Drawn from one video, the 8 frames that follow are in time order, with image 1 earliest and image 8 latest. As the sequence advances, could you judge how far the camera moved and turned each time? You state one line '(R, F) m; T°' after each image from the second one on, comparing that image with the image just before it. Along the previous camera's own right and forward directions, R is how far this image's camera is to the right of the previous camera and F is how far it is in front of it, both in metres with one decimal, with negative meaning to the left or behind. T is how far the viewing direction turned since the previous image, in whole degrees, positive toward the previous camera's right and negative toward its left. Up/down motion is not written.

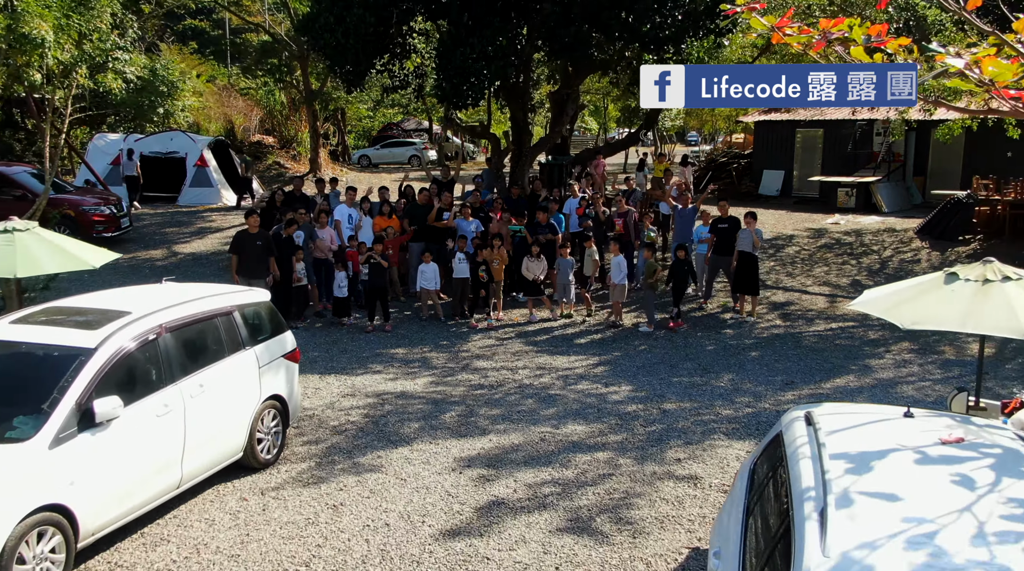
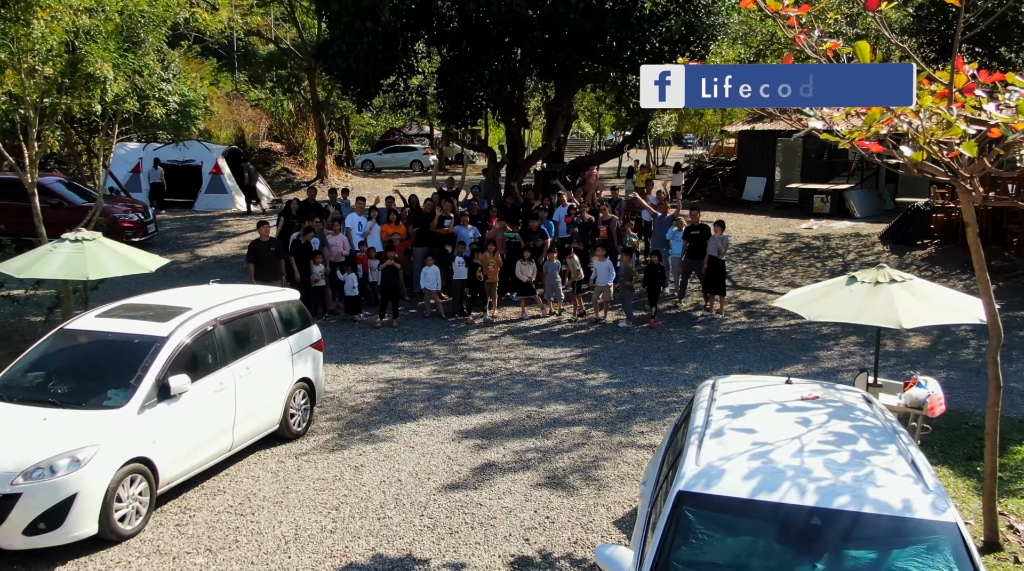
(+0.1, -1.5) m; 0°
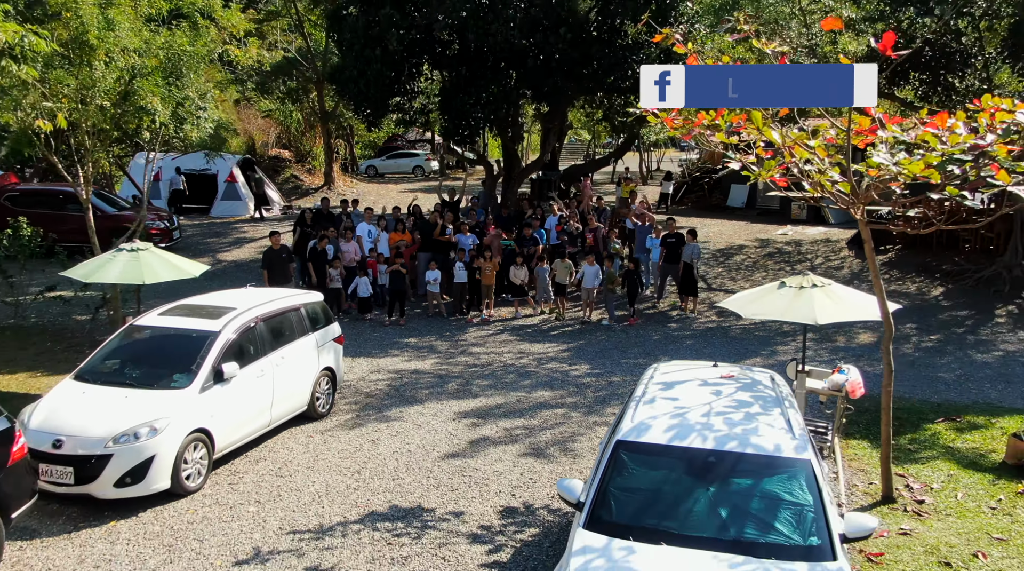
(+0.1, -1.6) m; 0°
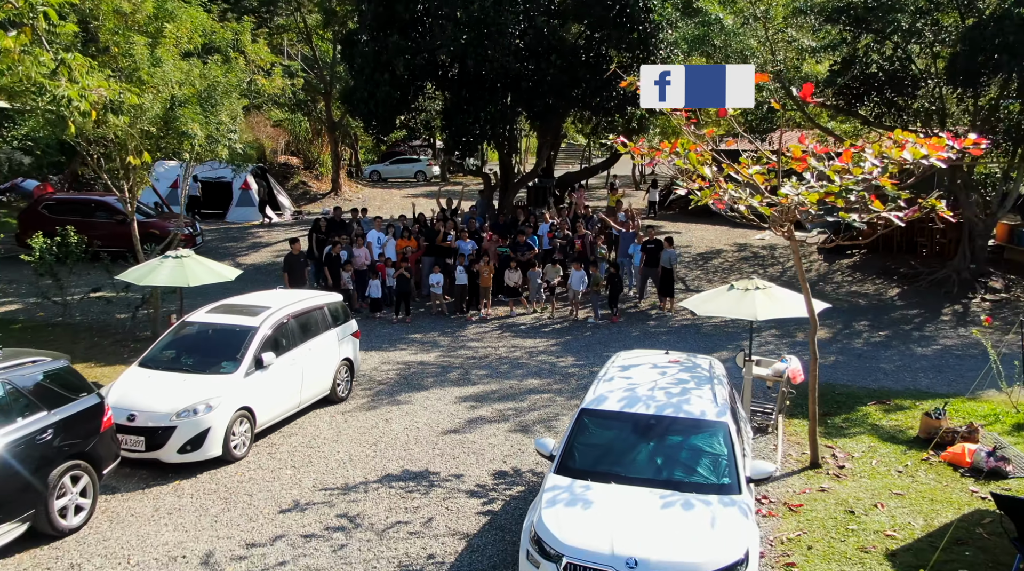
(+0.1, -1.7) m; 0°
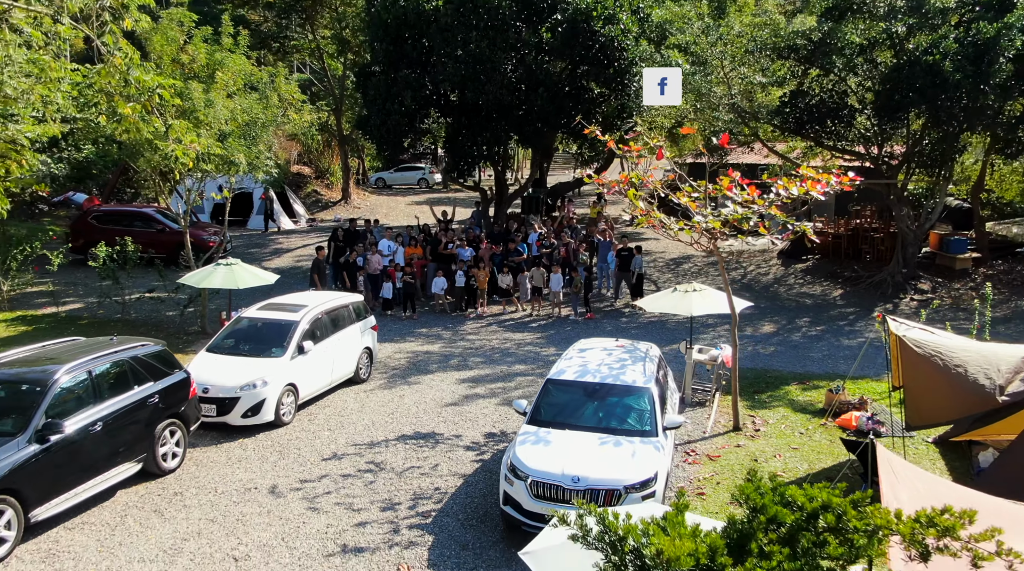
(+0.2, -2.7) m; 0°
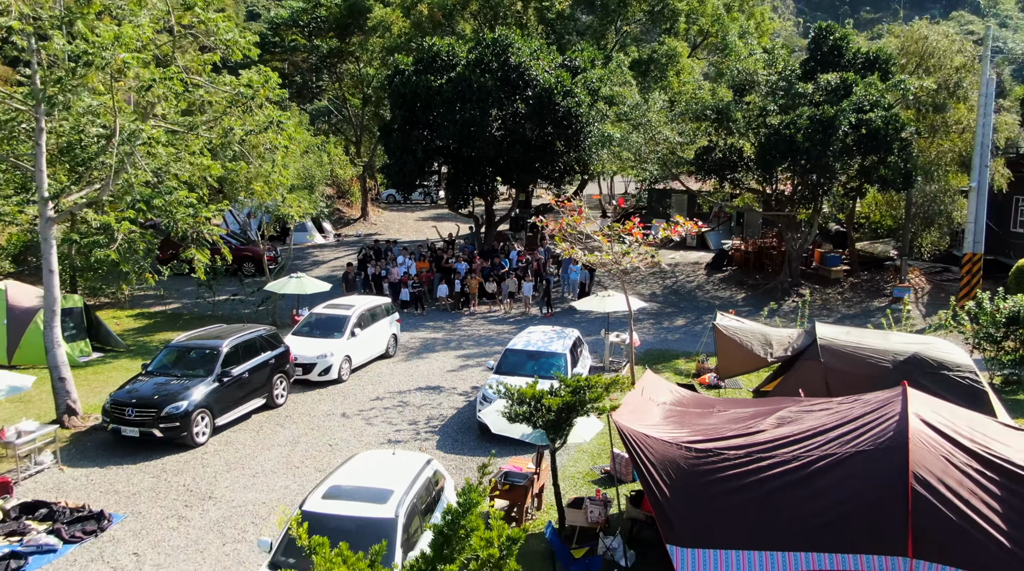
(+0.6, -6.9) m; 0°
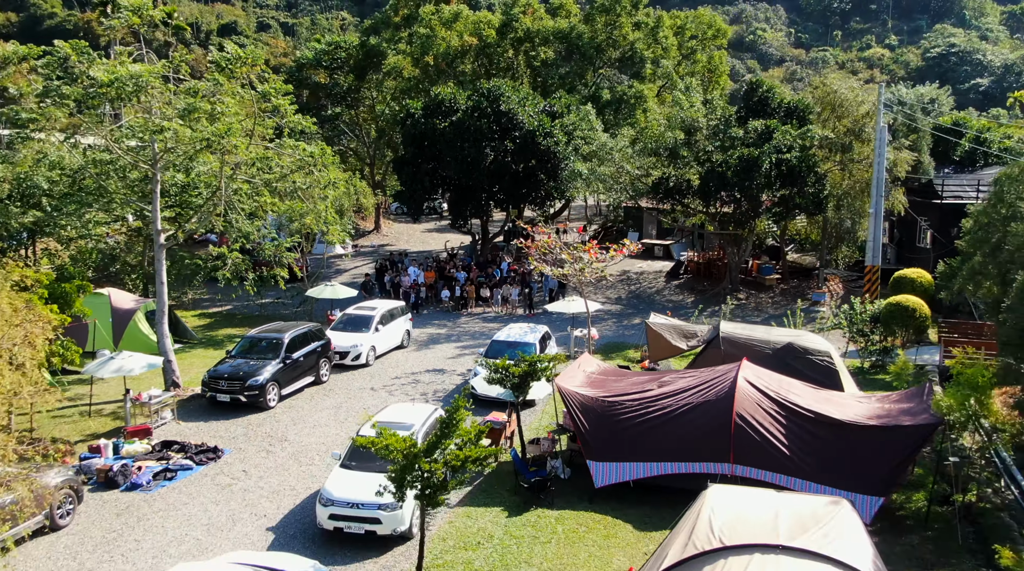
(+0.5, -6.0) m; 0°
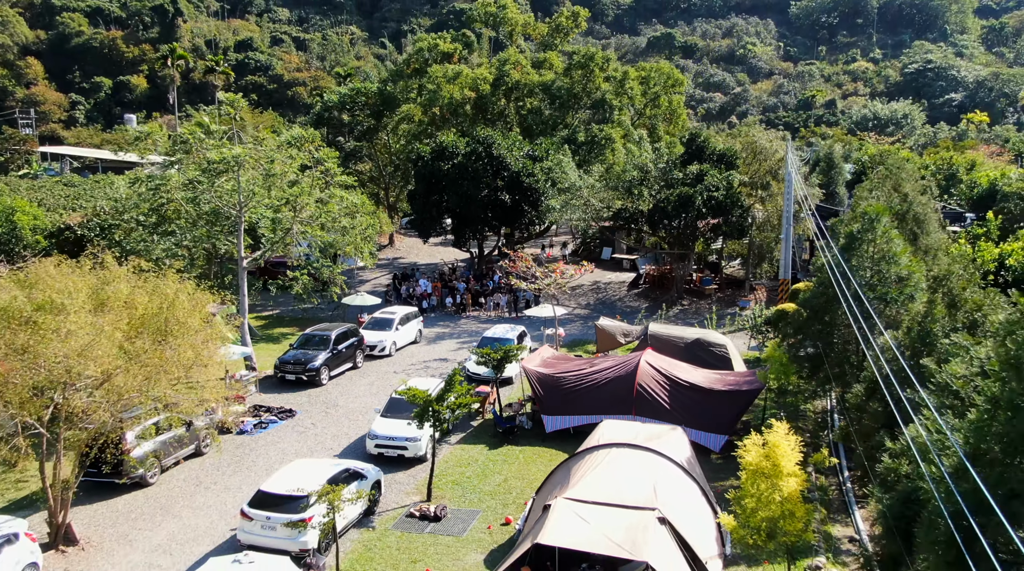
(+0.7, -8.4) m; 0°
